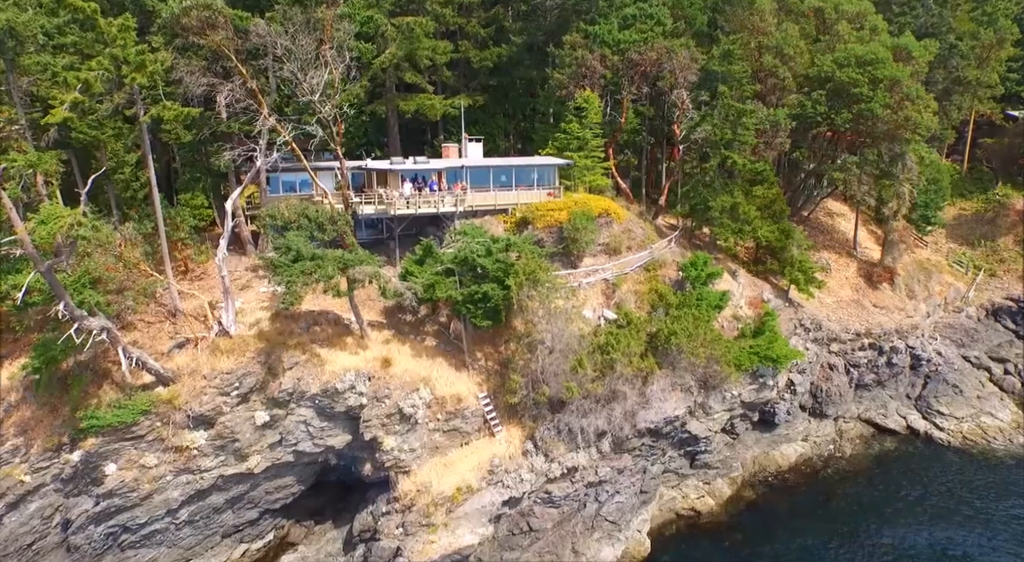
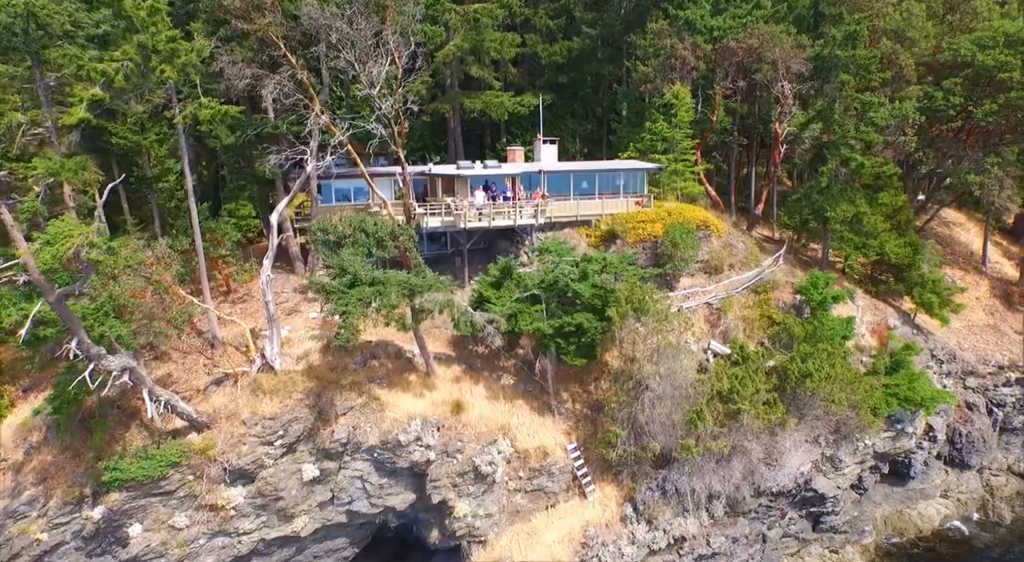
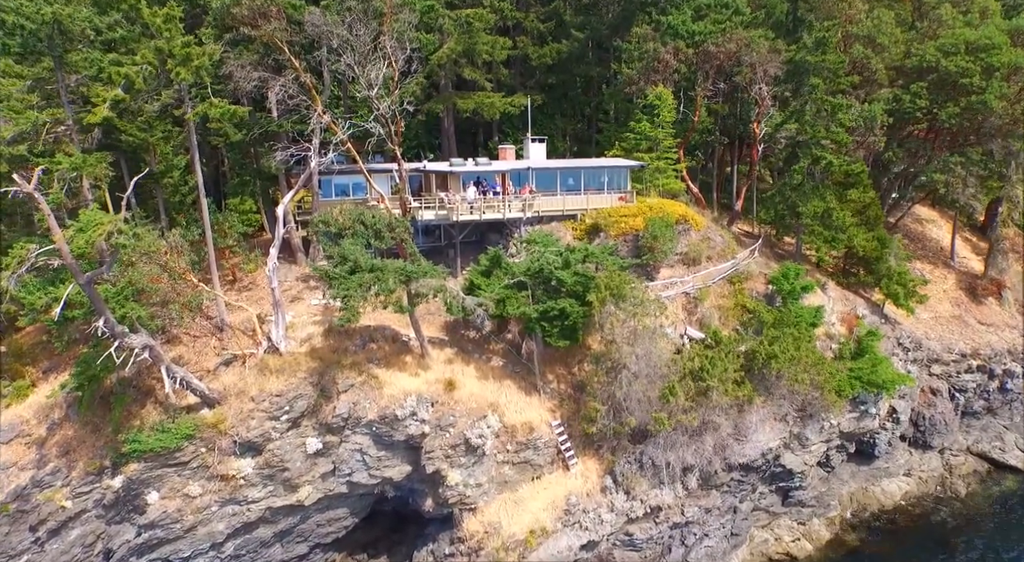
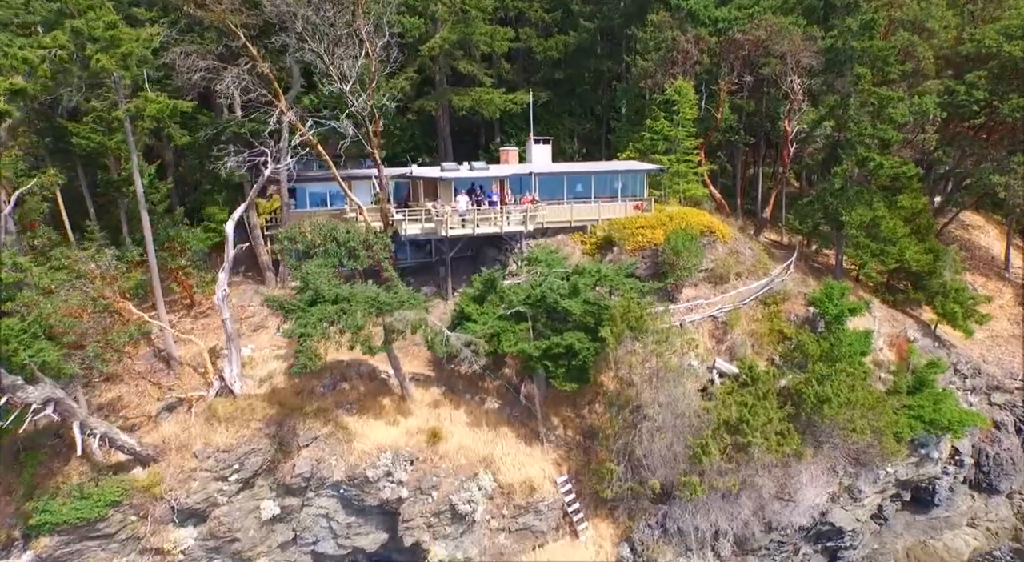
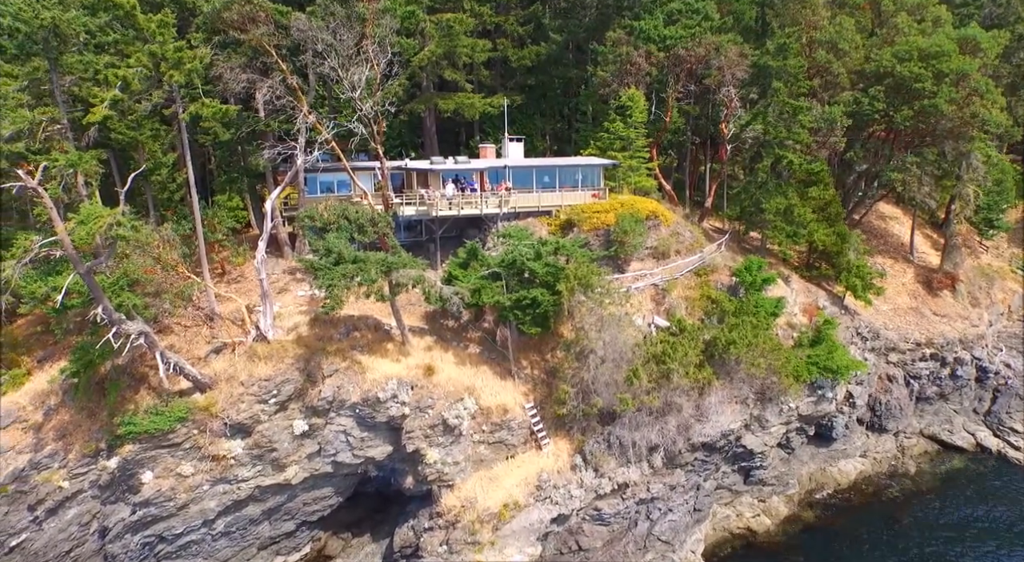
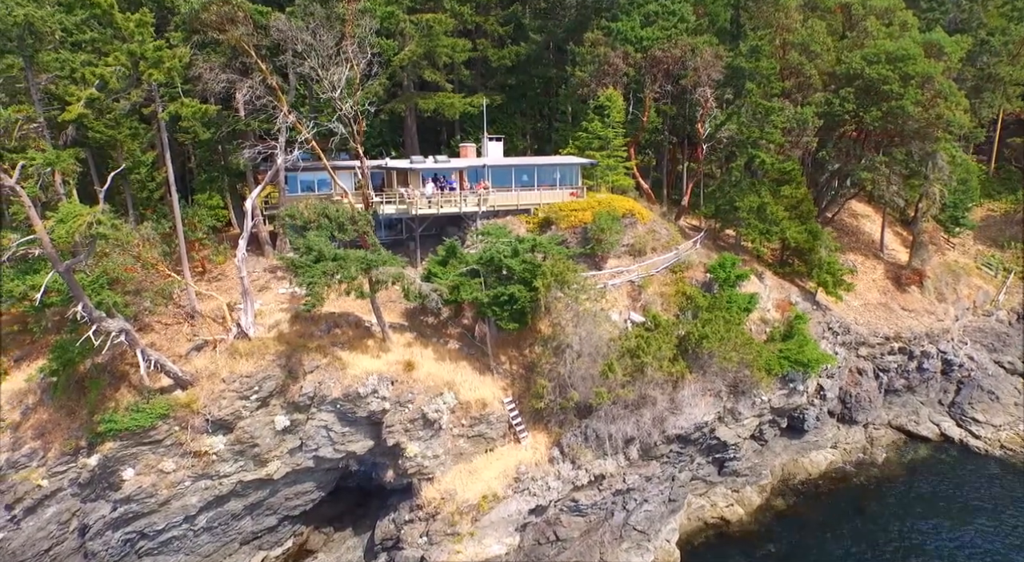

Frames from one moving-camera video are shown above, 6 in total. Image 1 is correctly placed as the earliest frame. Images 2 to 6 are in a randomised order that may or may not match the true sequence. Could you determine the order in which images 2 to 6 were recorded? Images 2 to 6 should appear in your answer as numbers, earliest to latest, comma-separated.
6, 5, 3, 2, 4
